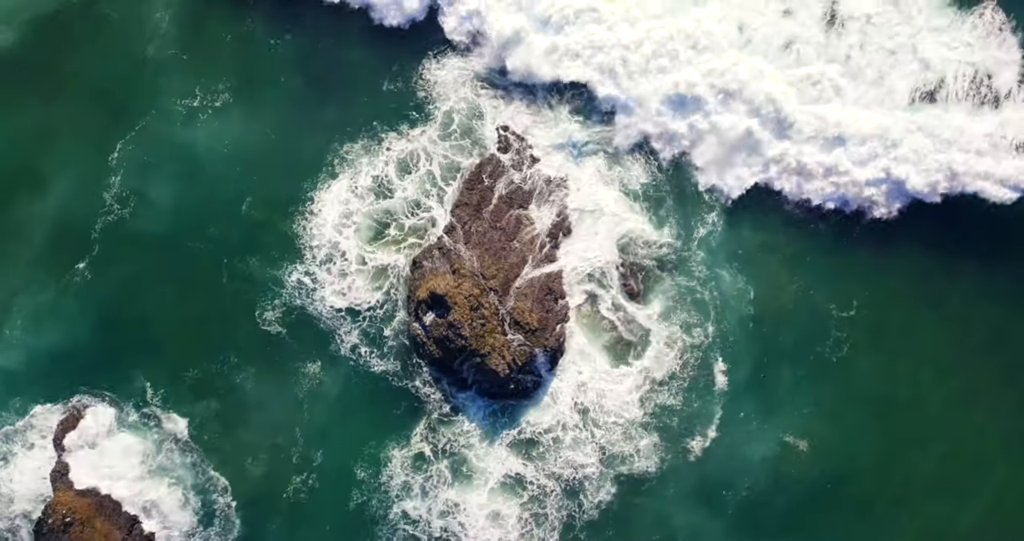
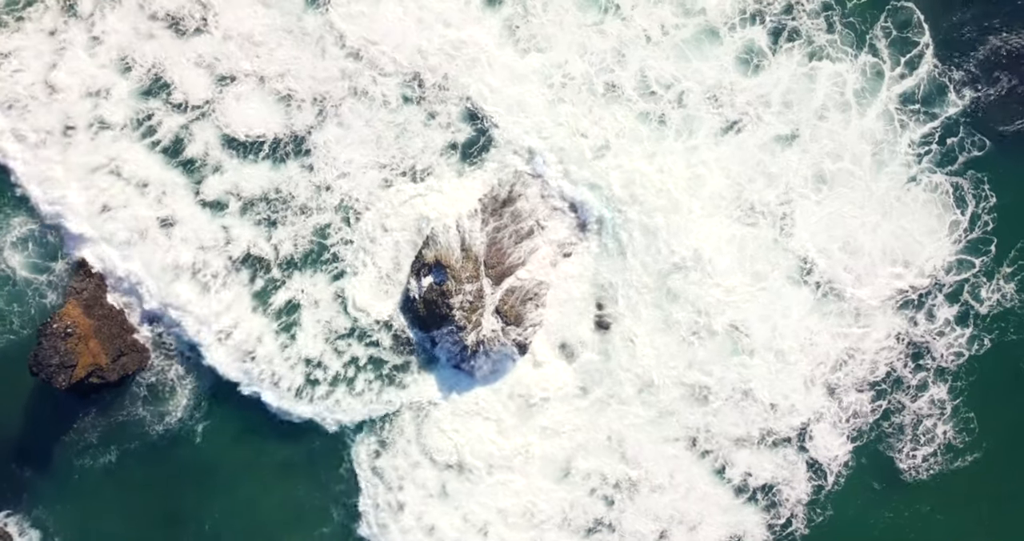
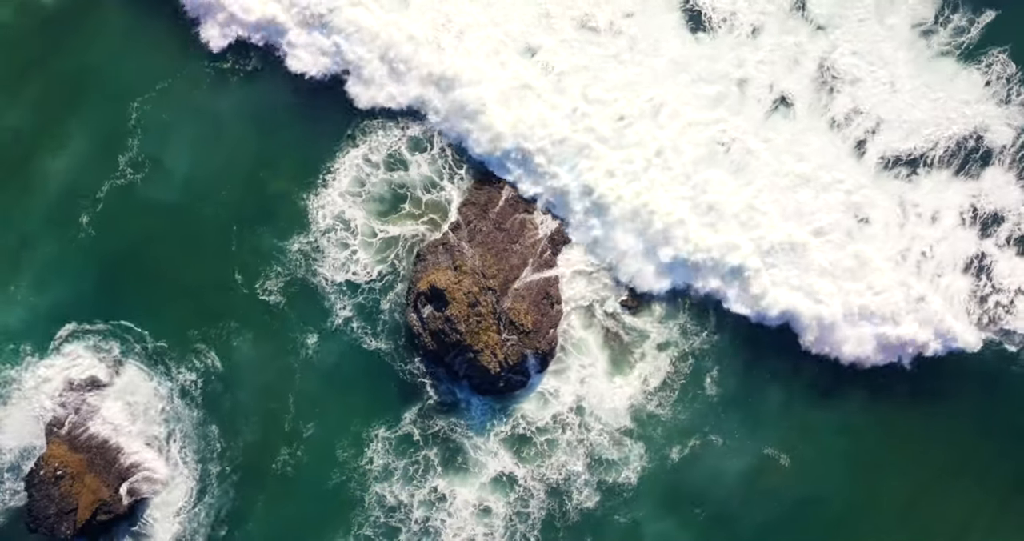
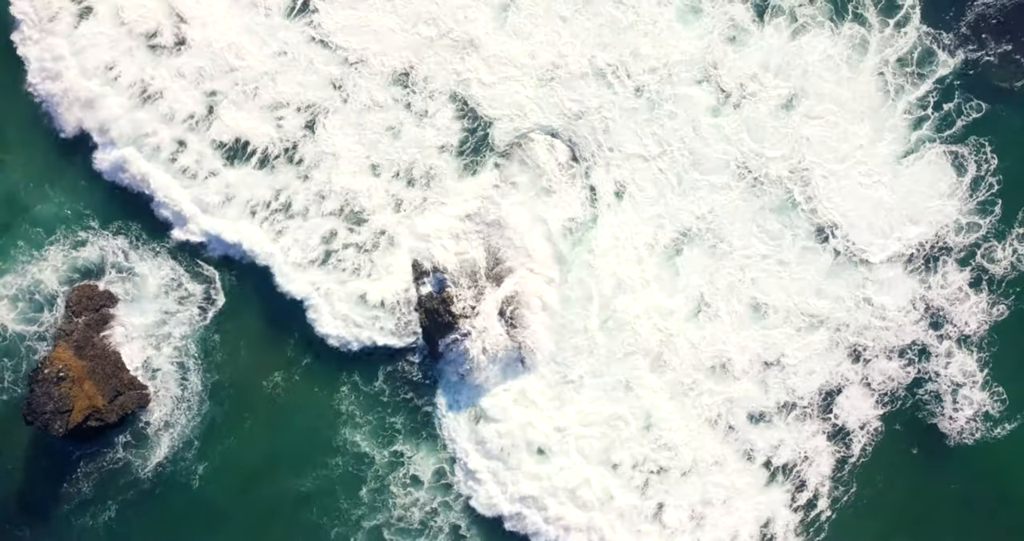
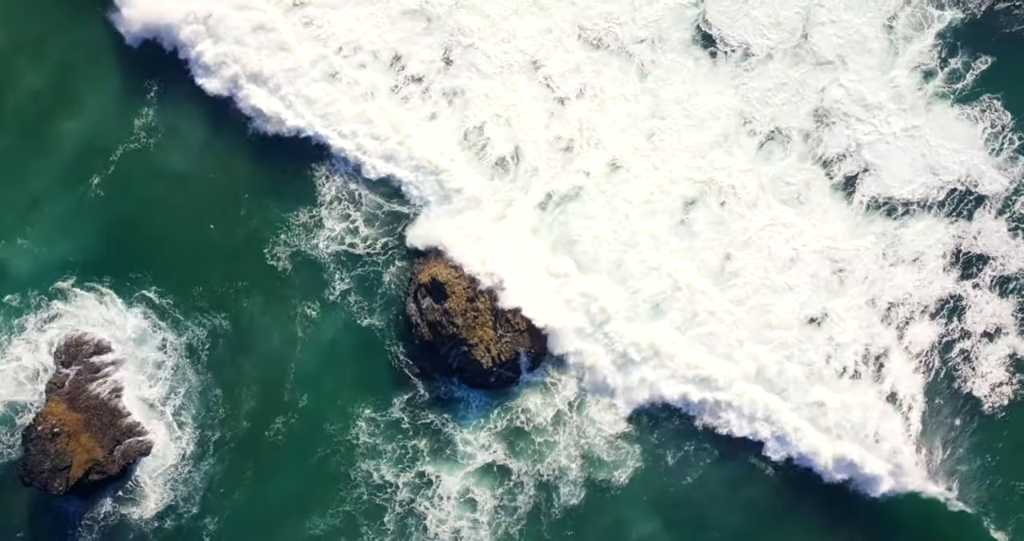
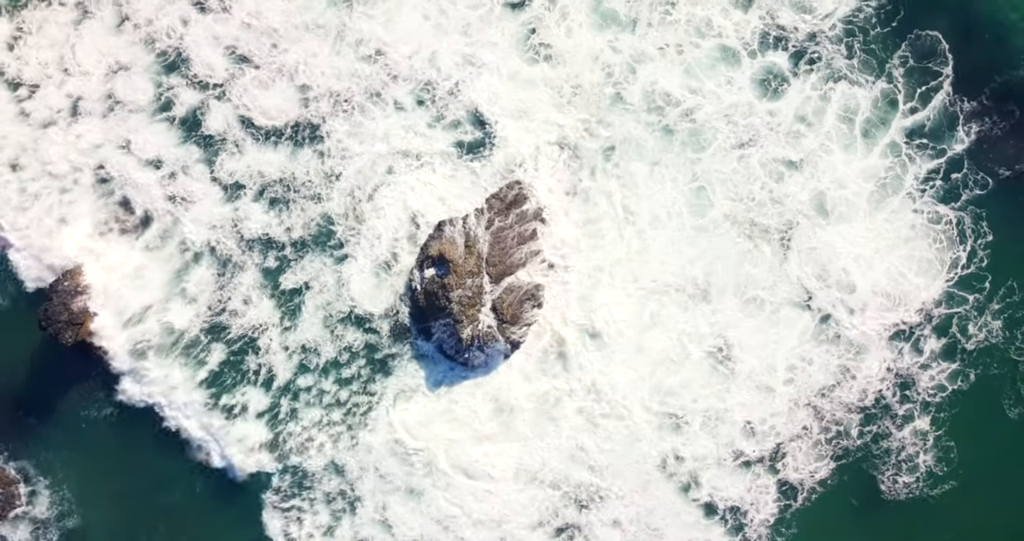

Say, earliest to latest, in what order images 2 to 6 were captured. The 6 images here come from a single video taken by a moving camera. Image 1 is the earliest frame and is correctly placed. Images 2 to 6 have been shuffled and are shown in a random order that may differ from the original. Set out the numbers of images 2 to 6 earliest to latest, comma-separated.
3, 5, 4, 2, 6
